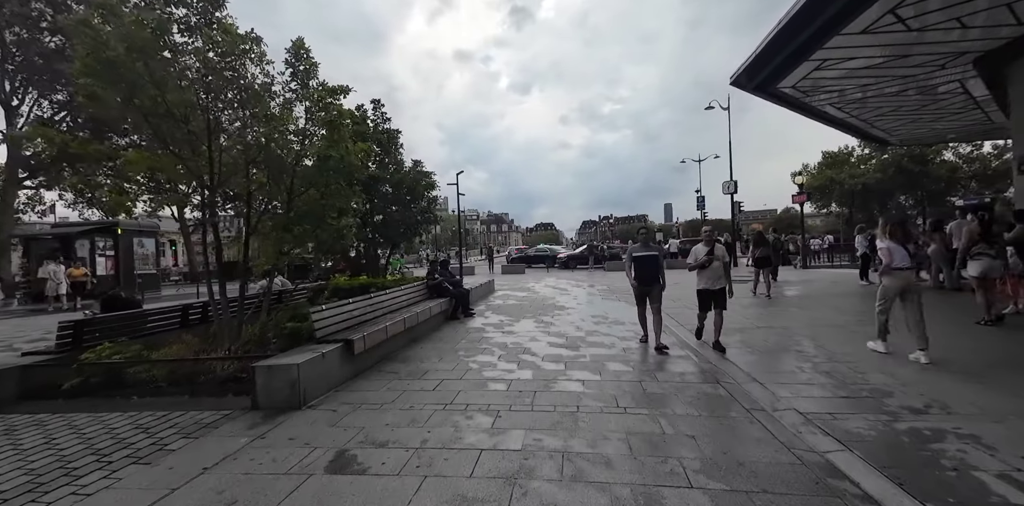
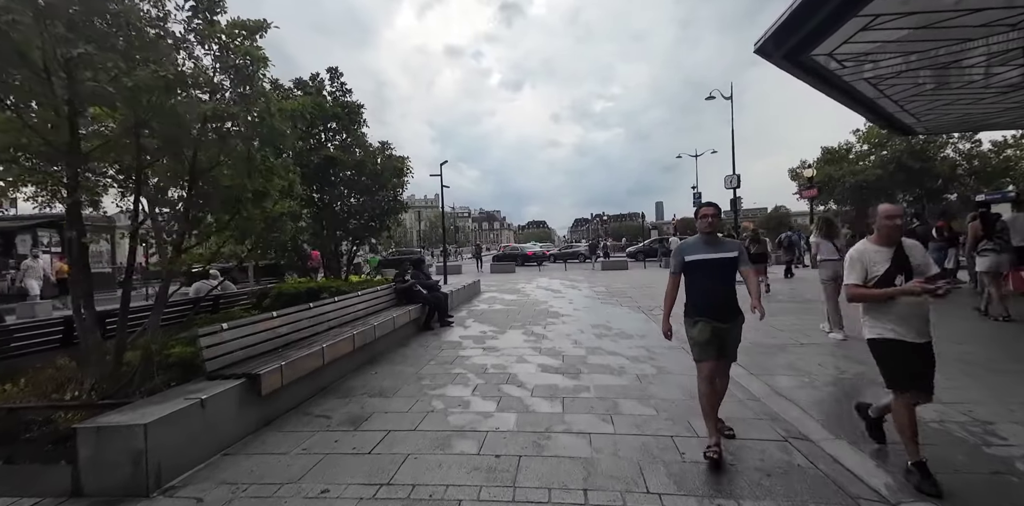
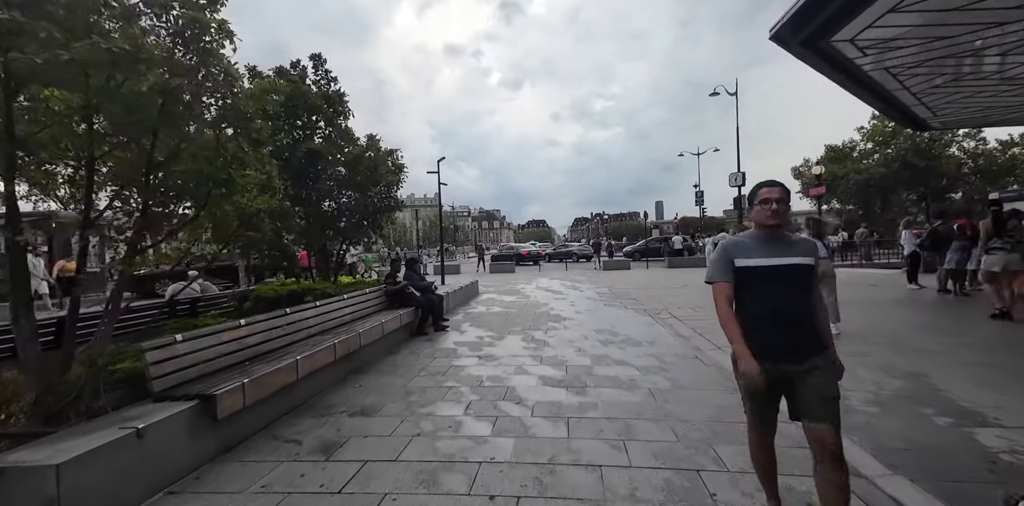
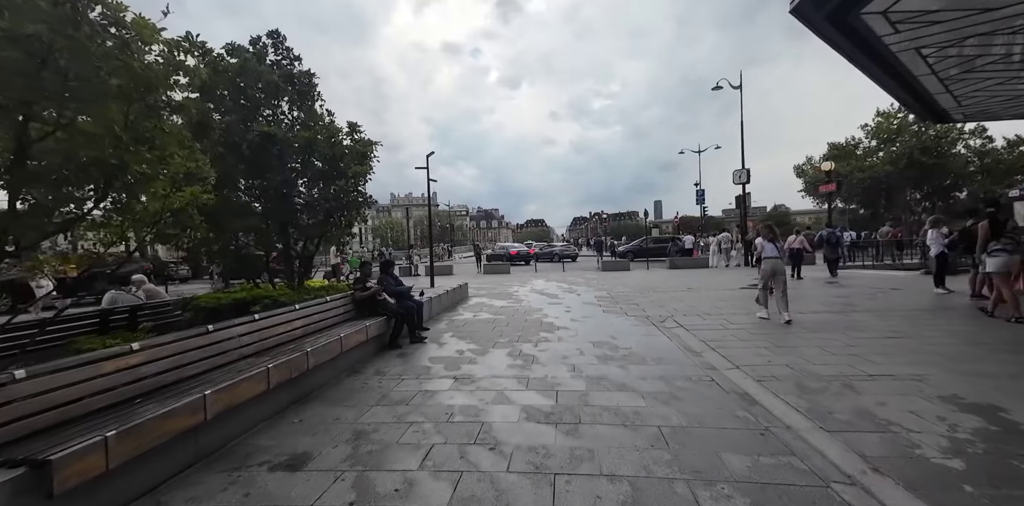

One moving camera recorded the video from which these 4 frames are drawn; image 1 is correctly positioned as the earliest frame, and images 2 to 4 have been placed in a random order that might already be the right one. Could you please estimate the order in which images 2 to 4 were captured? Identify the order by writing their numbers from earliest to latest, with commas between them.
2, 3, 4
